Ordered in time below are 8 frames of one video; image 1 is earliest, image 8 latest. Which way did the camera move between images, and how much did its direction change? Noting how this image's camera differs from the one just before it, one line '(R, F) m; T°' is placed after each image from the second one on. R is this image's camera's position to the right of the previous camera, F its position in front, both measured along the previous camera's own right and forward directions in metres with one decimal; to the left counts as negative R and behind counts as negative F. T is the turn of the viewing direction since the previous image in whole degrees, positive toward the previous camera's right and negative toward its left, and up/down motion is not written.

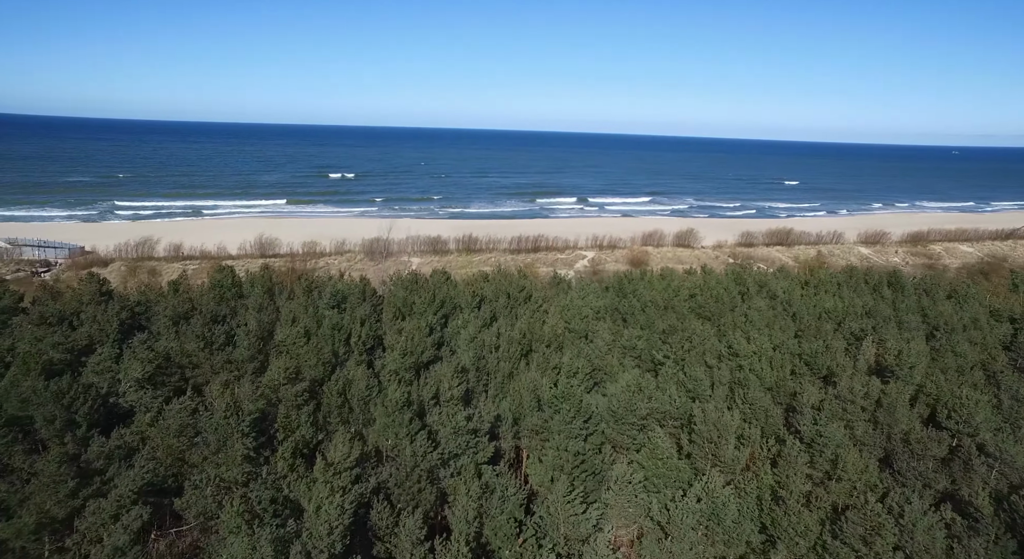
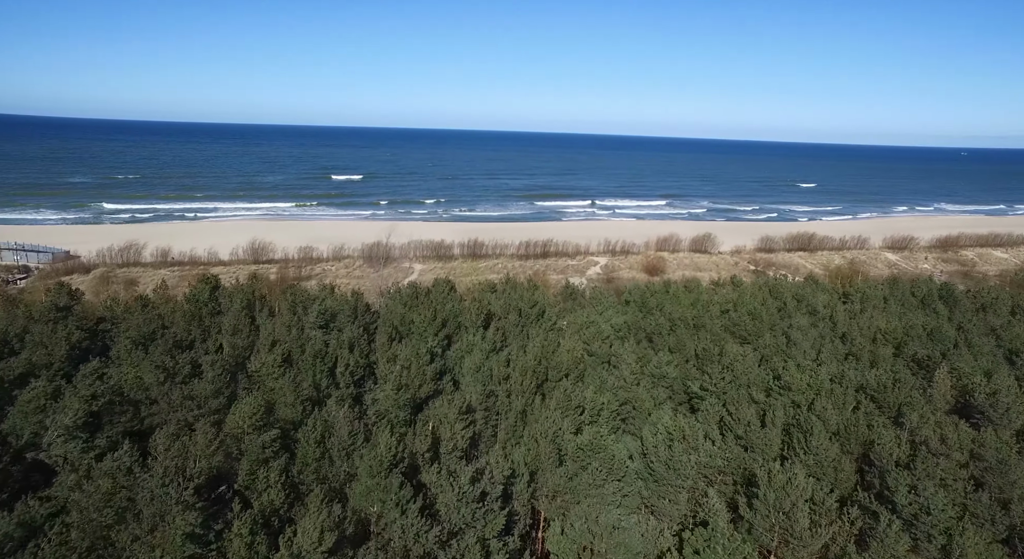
(-0.1, +1.7) m; 0°
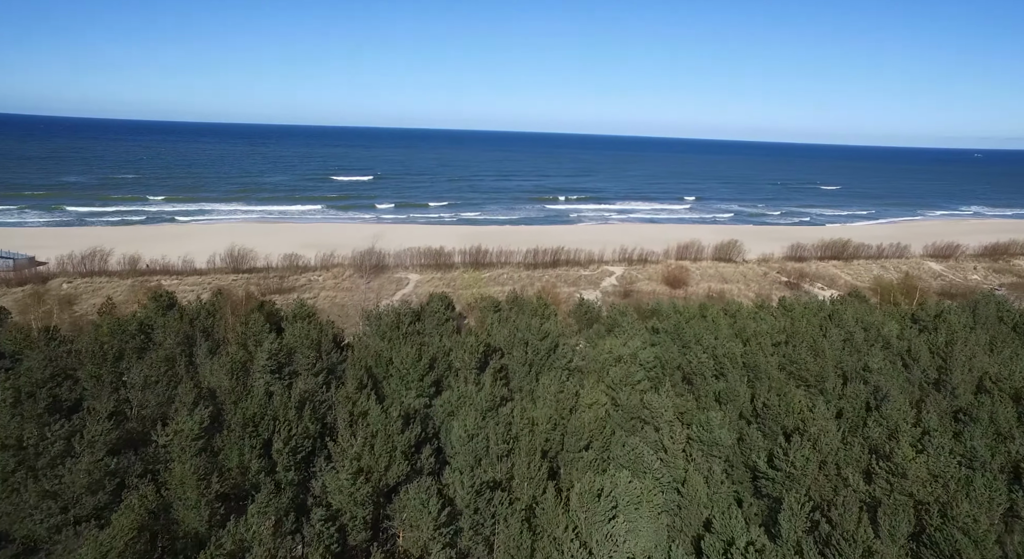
(0.0, +2.8) m; -1°
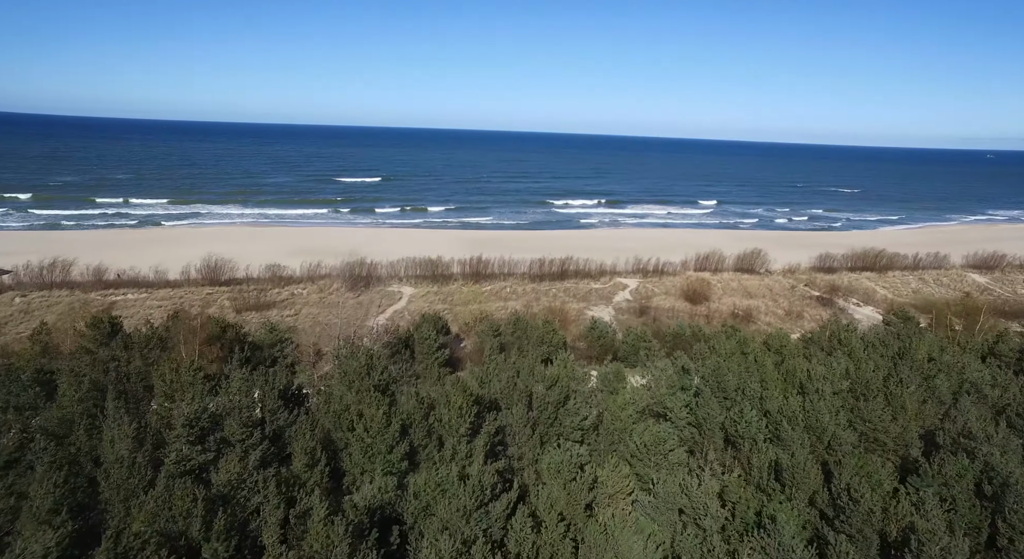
(+0.1, +2.4) m; -1°
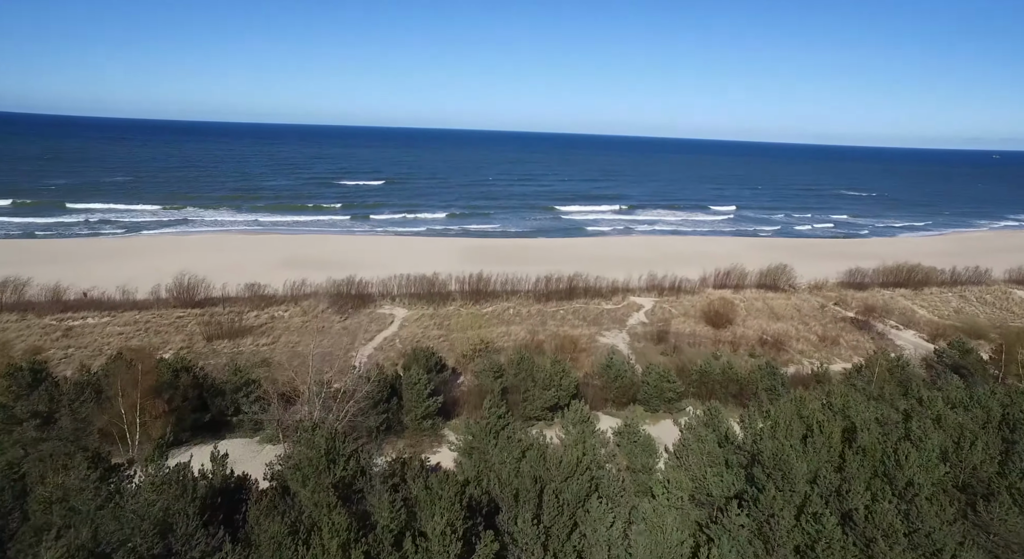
(0.0, +2.3) m; 0°
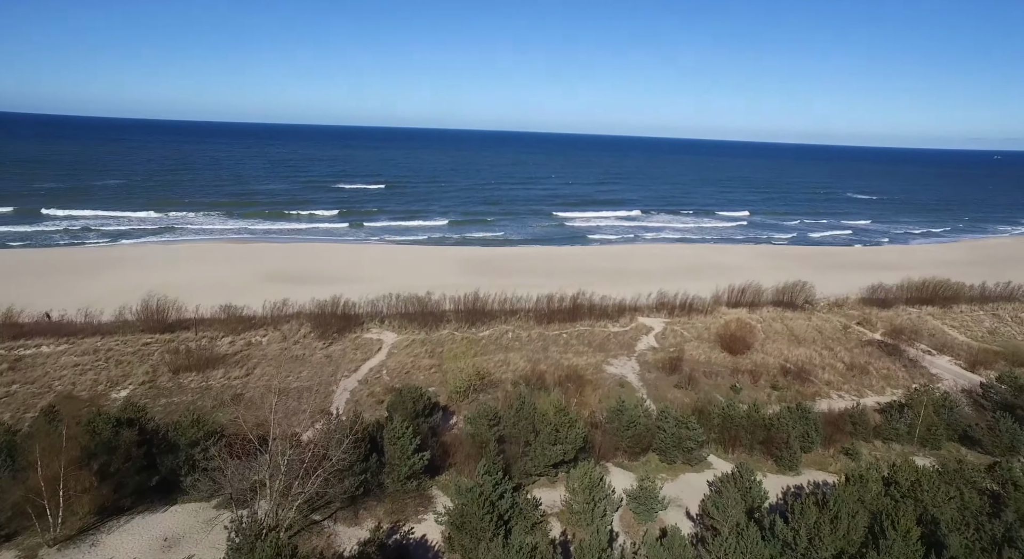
(0.0, +1.8) m; 0°
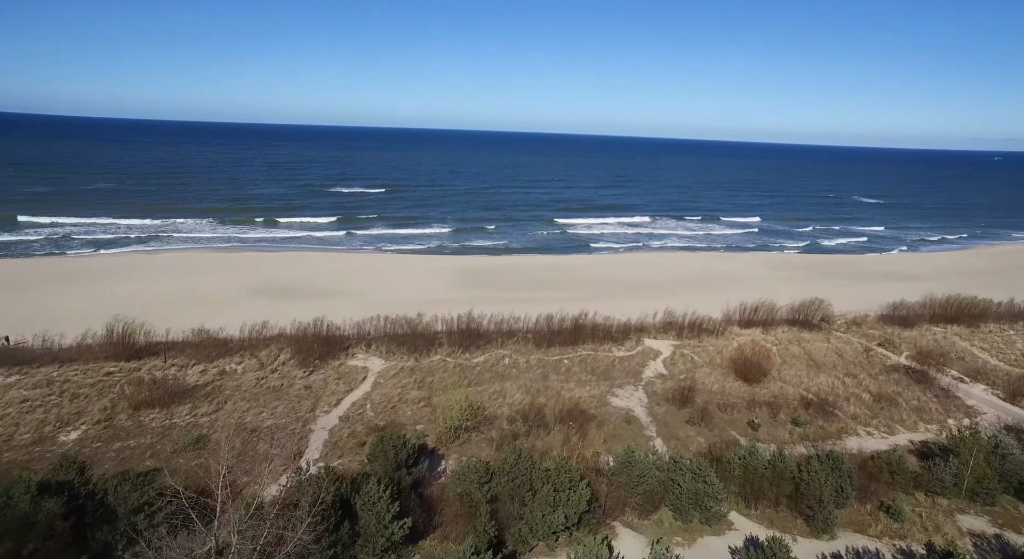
(+0.1, +1.6) m; 0°
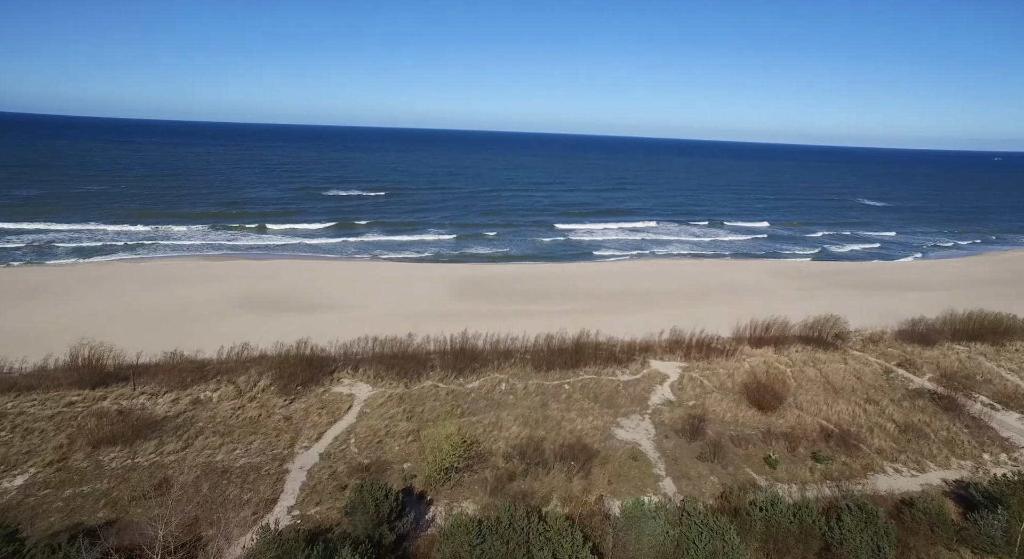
(+0.1, +1.3) m; 0°
